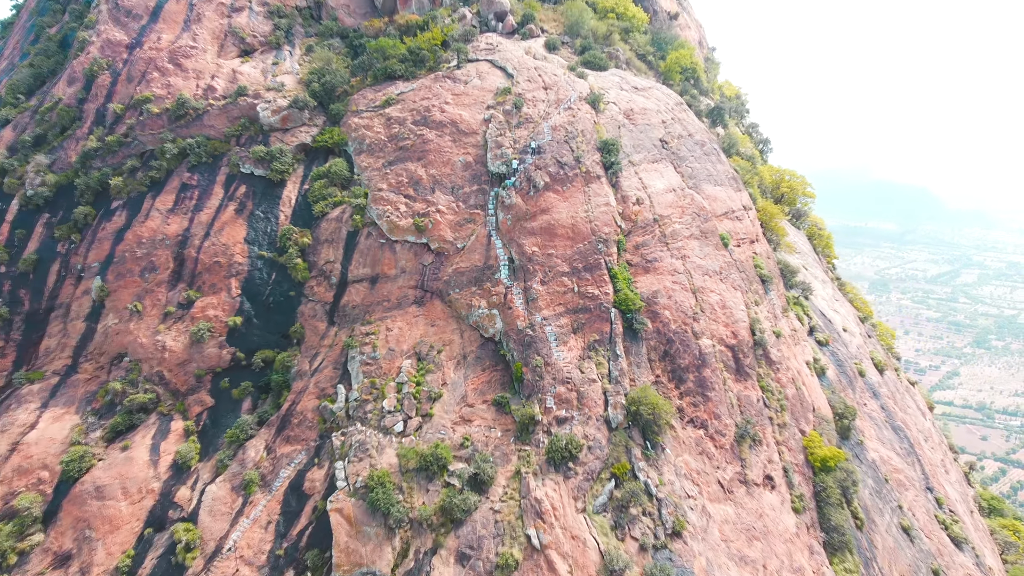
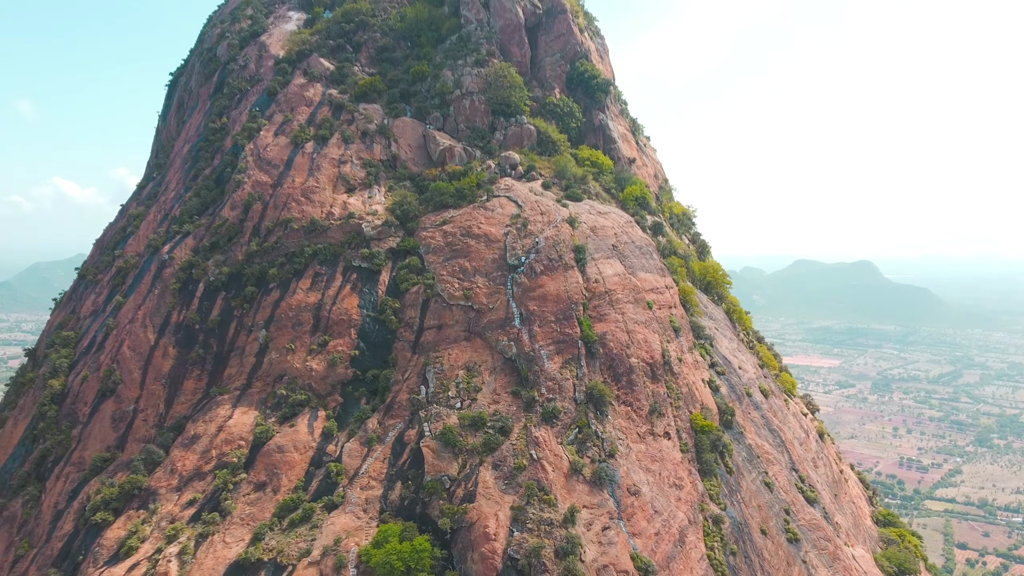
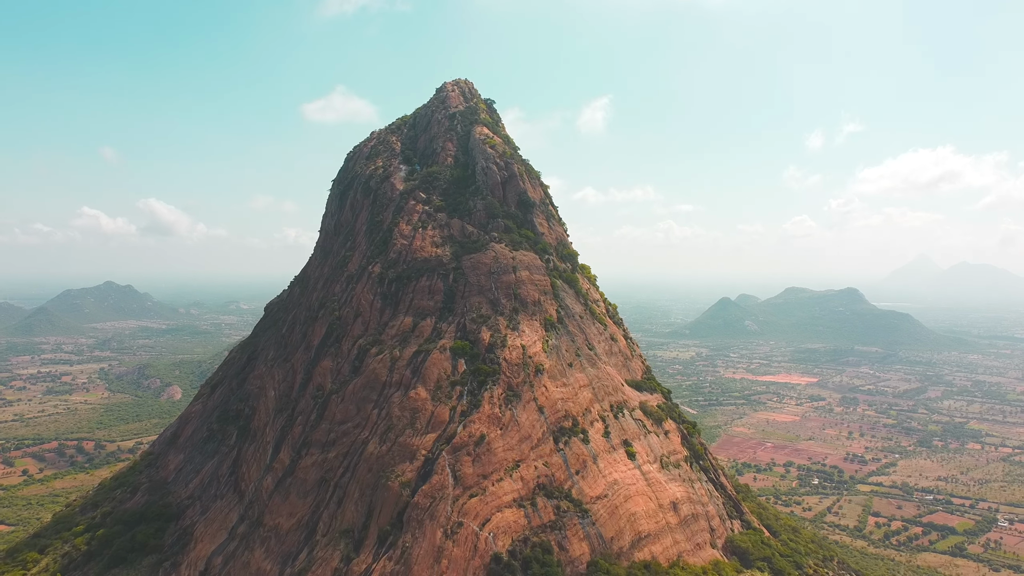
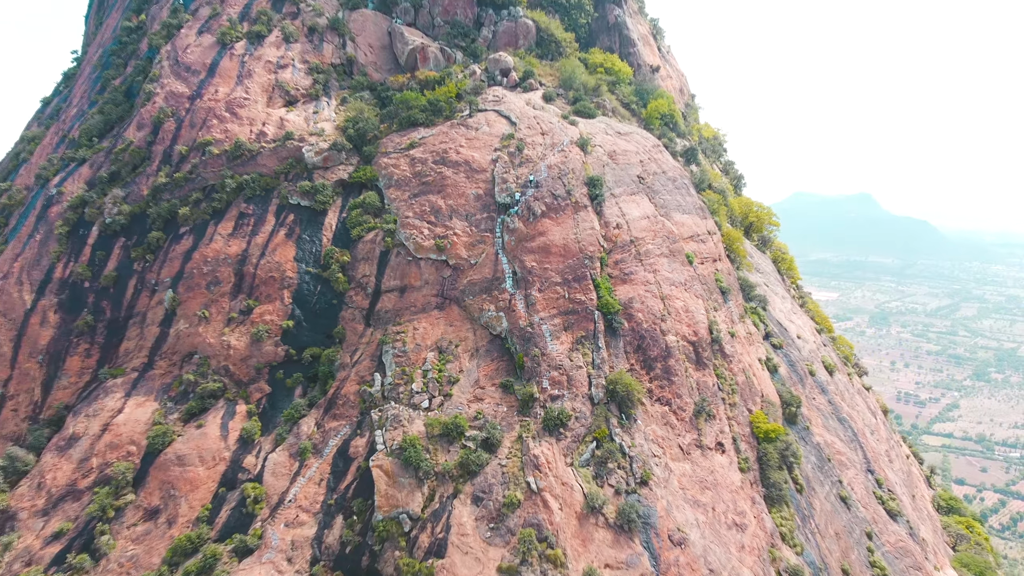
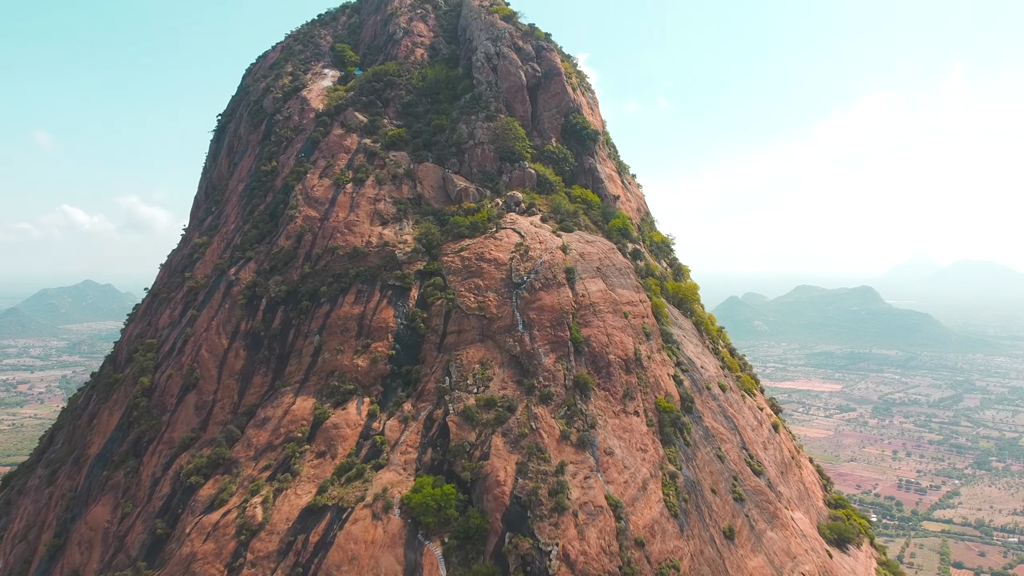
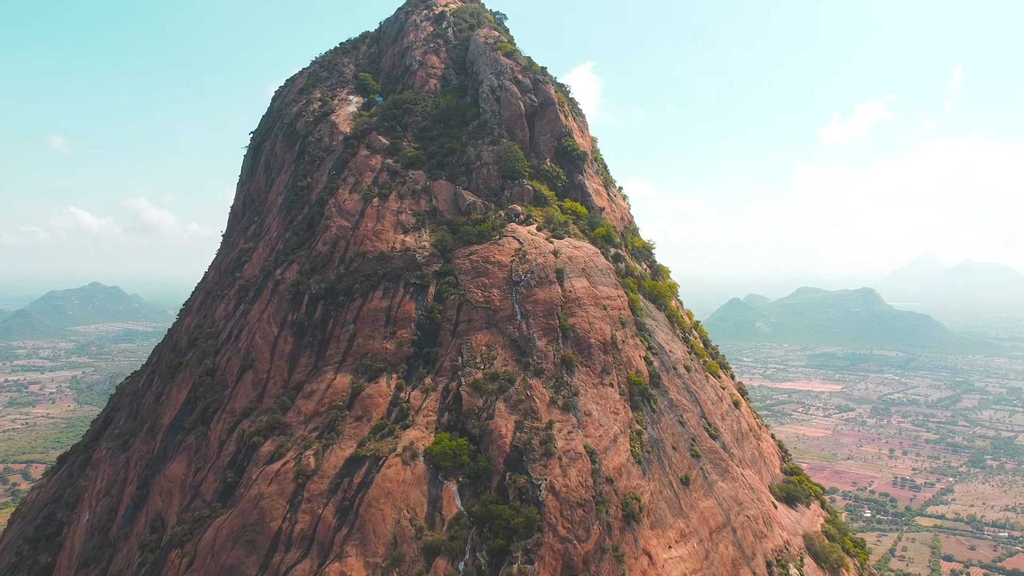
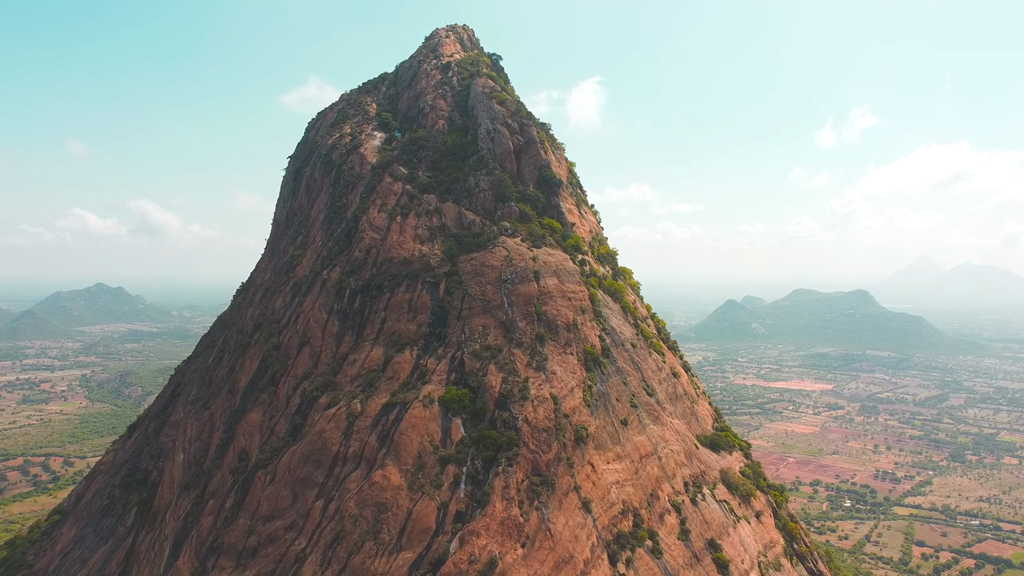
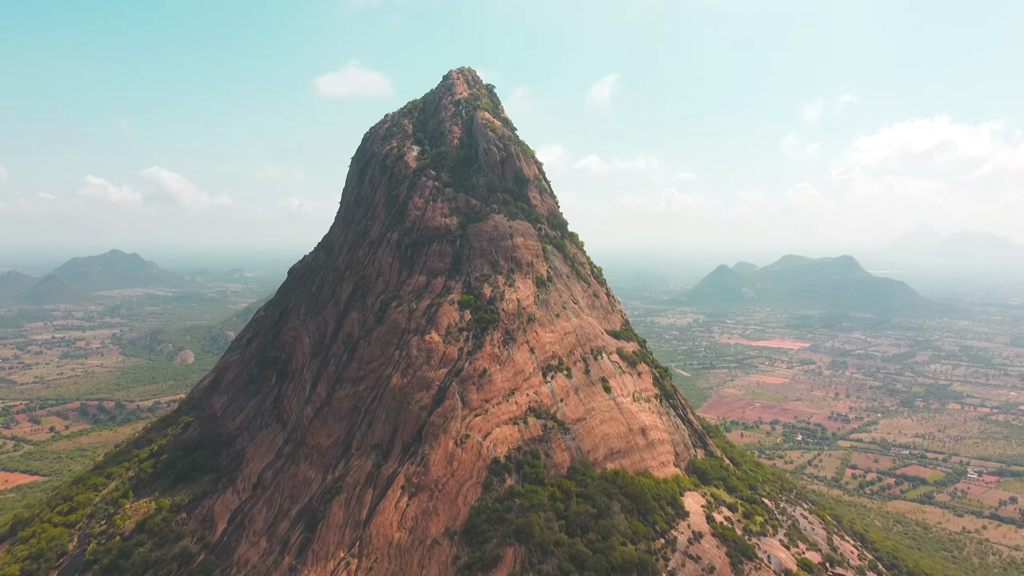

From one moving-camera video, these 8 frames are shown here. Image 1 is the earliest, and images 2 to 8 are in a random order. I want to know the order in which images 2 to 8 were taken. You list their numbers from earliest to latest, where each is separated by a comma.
4, 2, 5, 6, 7, 3, 8
